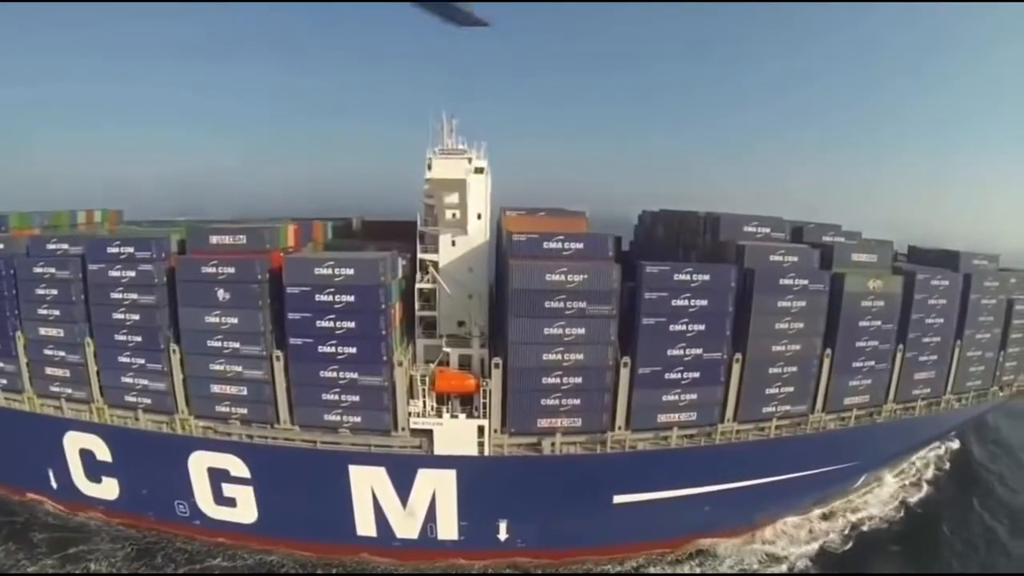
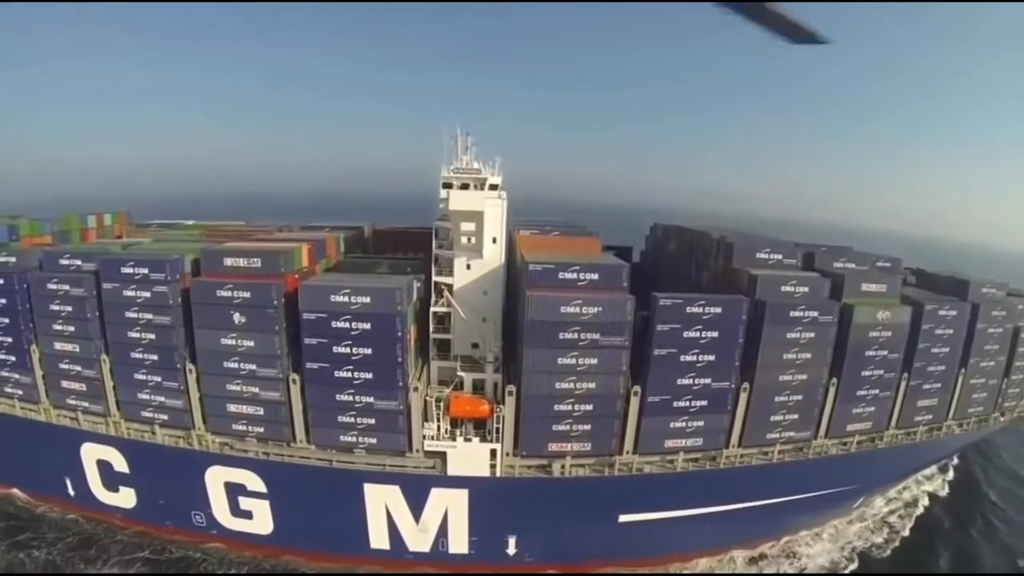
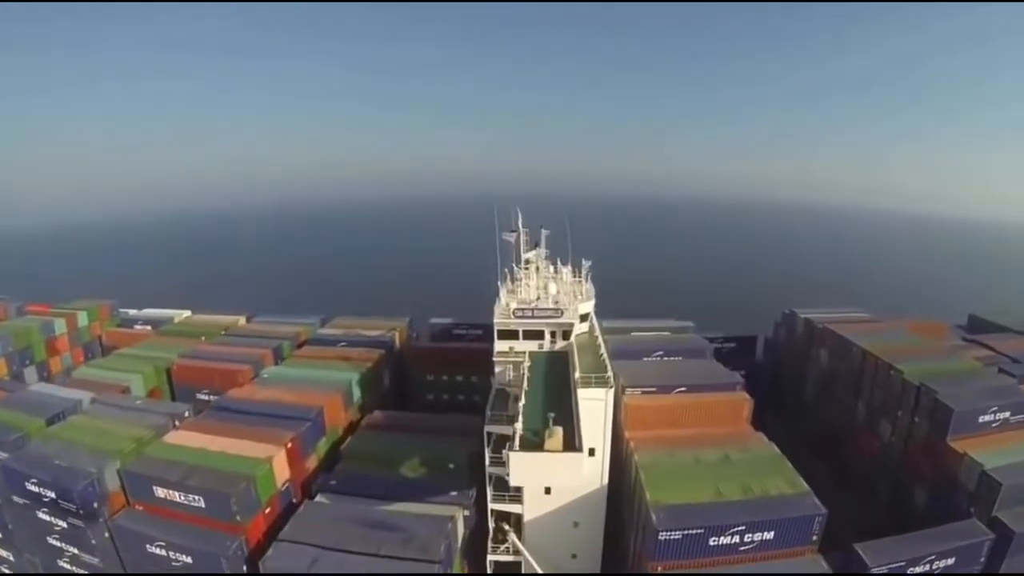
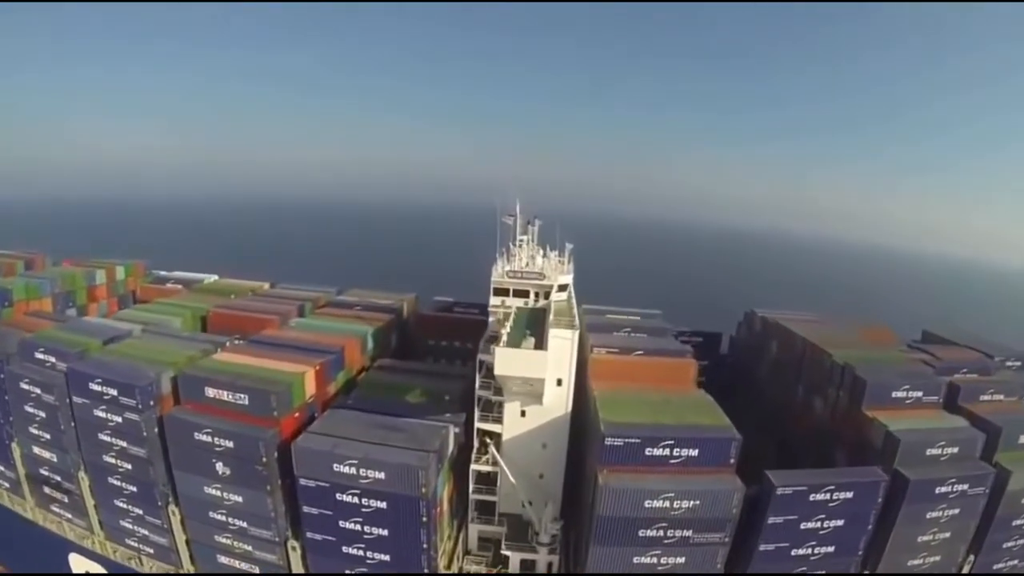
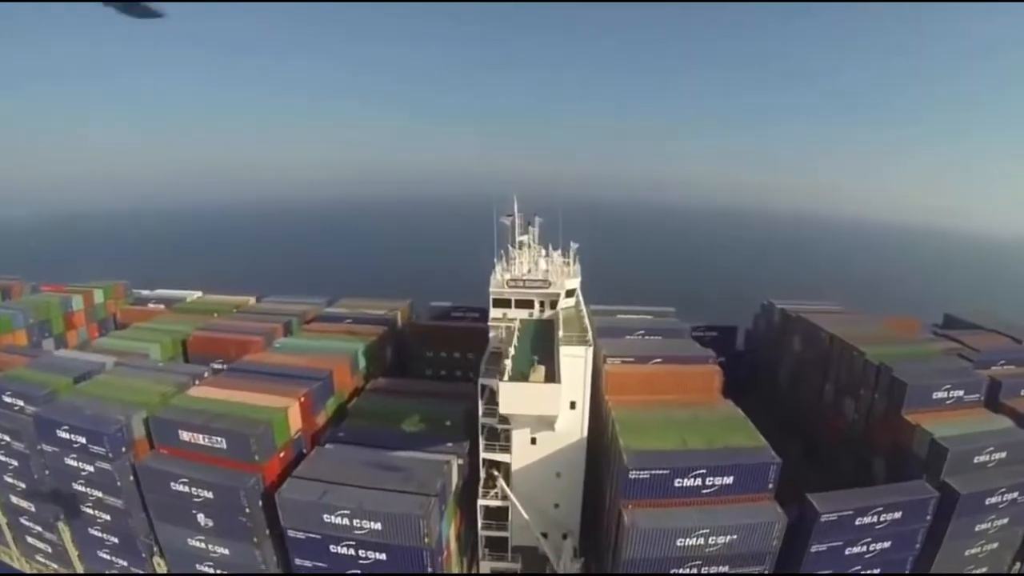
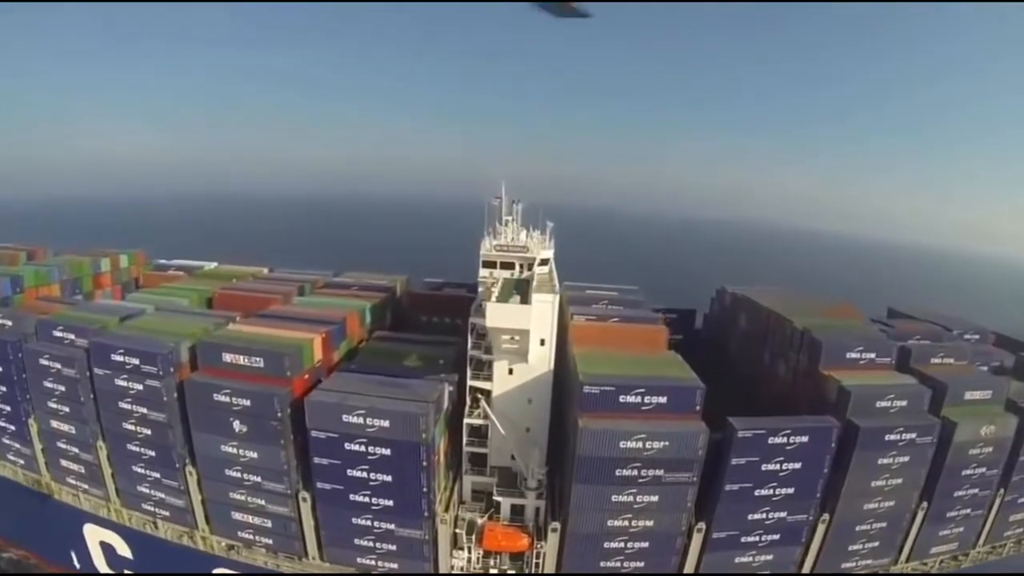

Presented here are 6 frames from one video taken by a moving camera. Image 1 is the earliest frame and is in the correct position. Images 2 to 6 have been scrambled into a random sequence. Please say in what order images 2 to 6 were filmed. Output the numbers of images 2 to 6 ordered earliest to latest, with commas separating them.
2, 6, 4, 5, 3
